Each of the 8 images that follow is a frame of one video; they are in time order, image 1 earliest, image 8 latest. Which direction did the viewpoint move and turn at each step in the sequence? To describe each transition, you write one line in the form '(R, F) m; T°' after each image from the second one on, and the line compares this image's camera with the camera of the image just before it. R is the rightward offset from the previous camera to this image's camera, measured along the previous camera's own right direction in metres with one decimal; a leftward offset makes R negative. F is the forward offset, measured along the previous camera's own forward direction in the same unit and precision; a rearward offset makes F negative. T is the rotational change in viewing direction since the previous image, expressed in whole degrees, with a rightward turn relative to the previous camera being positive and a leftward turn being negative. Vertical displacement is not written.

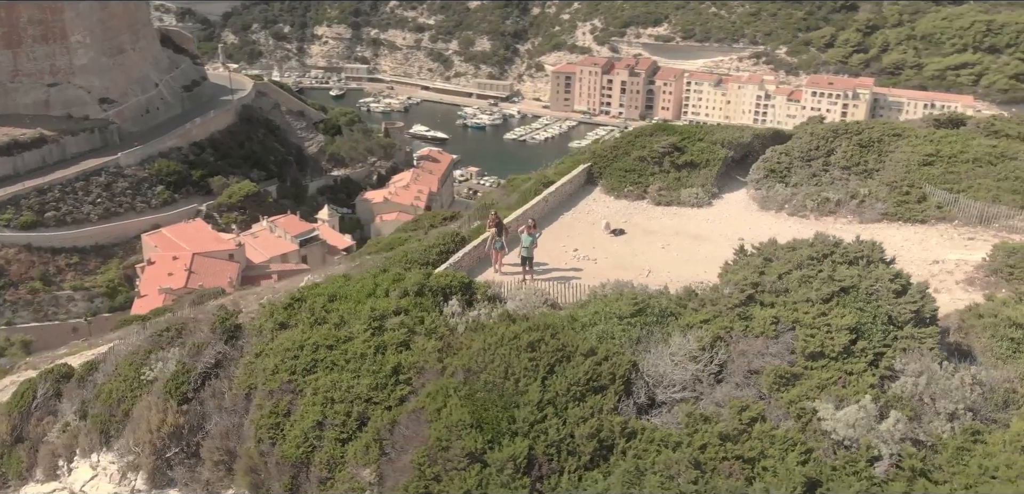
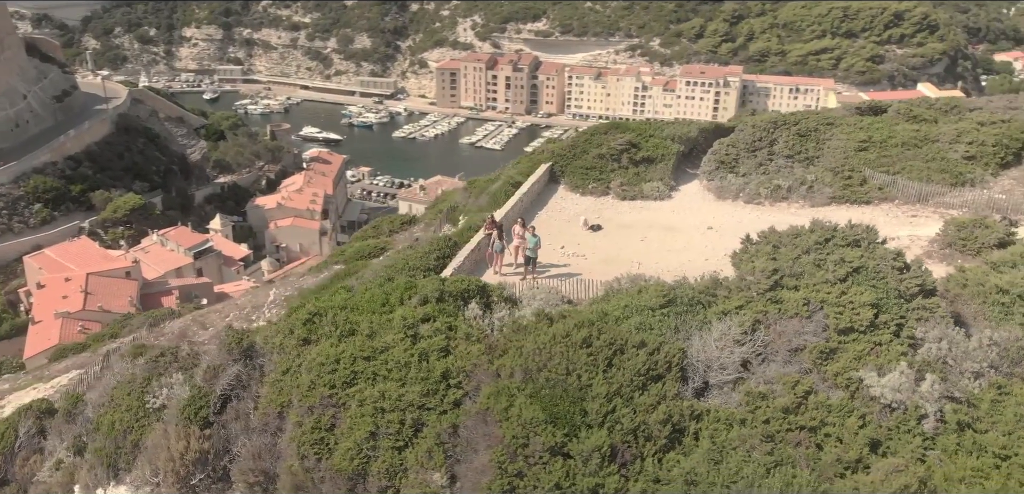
(-1.7, -0.3) m; +8°
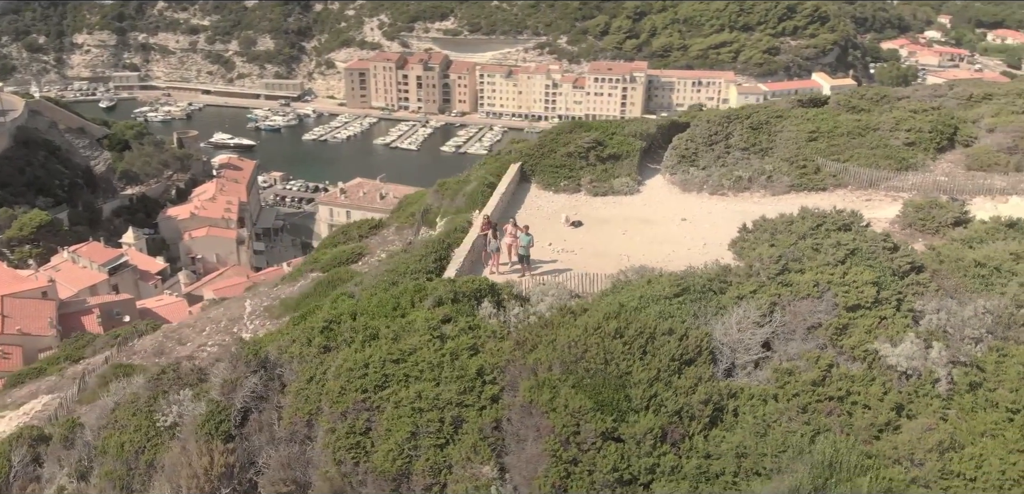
(-1.3, -0.3) m; +7°
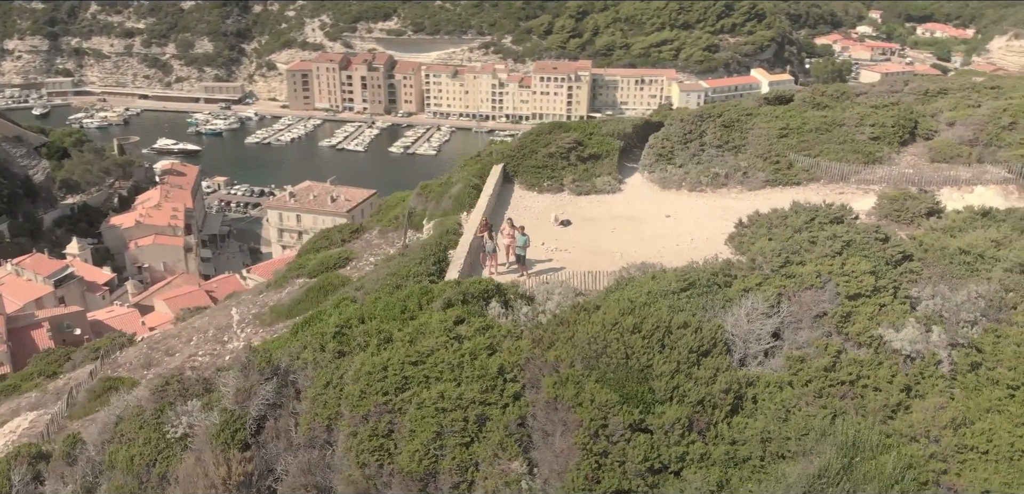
(-0.8, -0.2) m; +4°
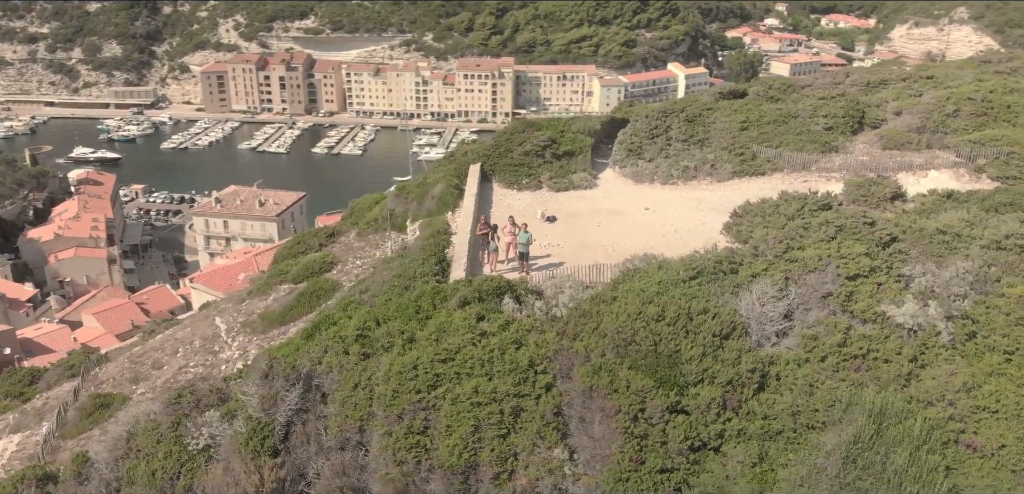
(-1.2, -0.3) m; +6°
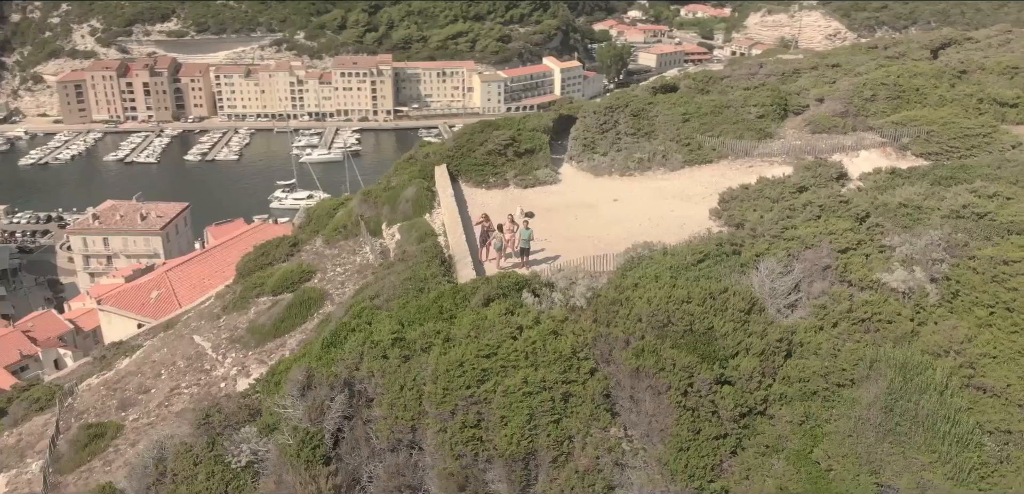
(-2.0, -0.4) m; +9°
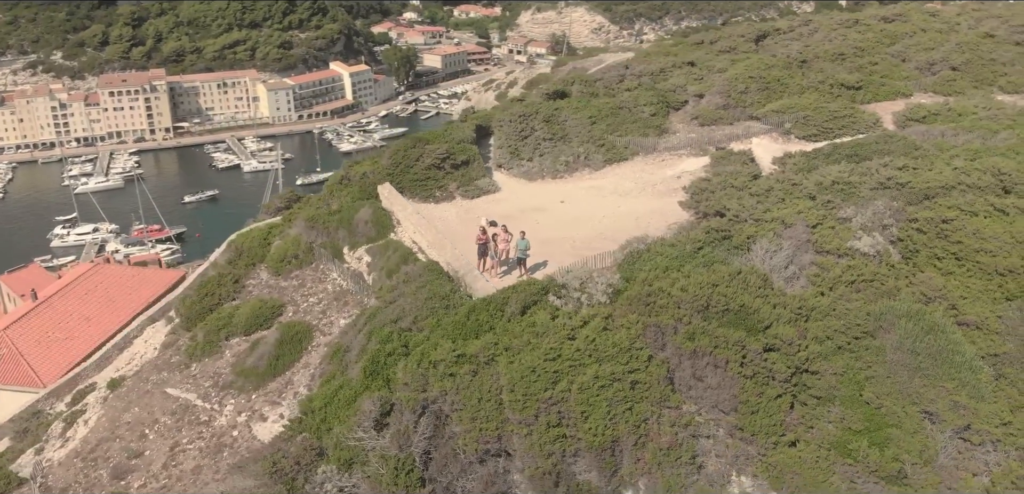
(-3.6, -0.2) m; +15°
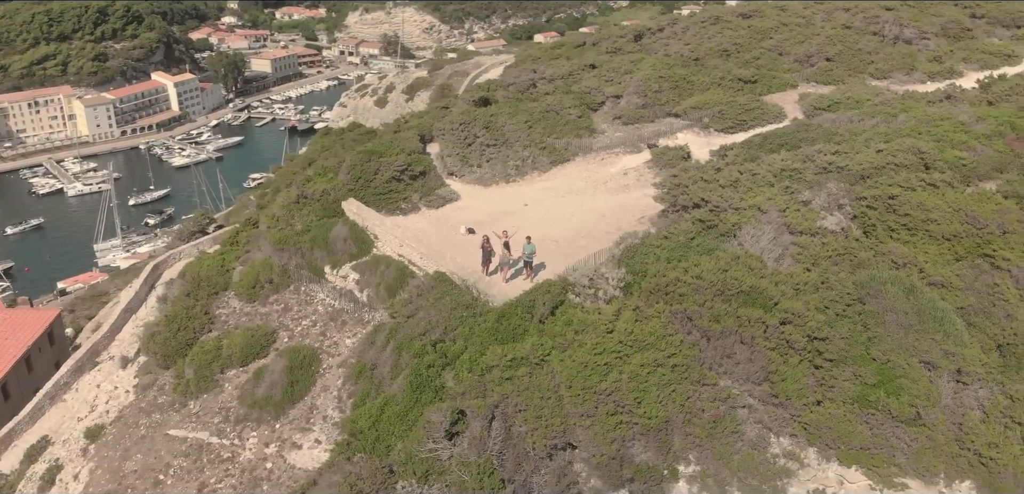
(-3.0, -0.3) m; +12°
